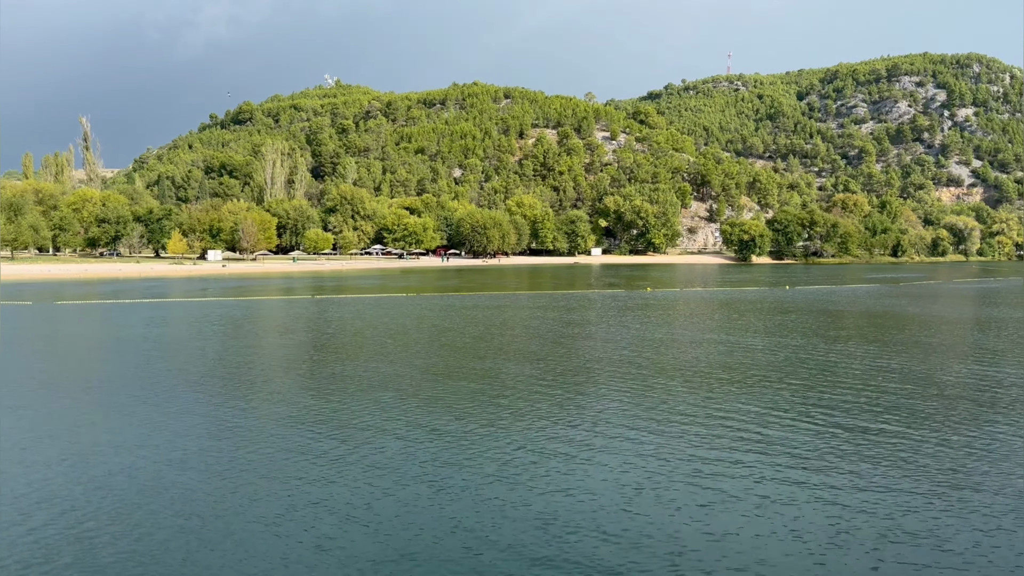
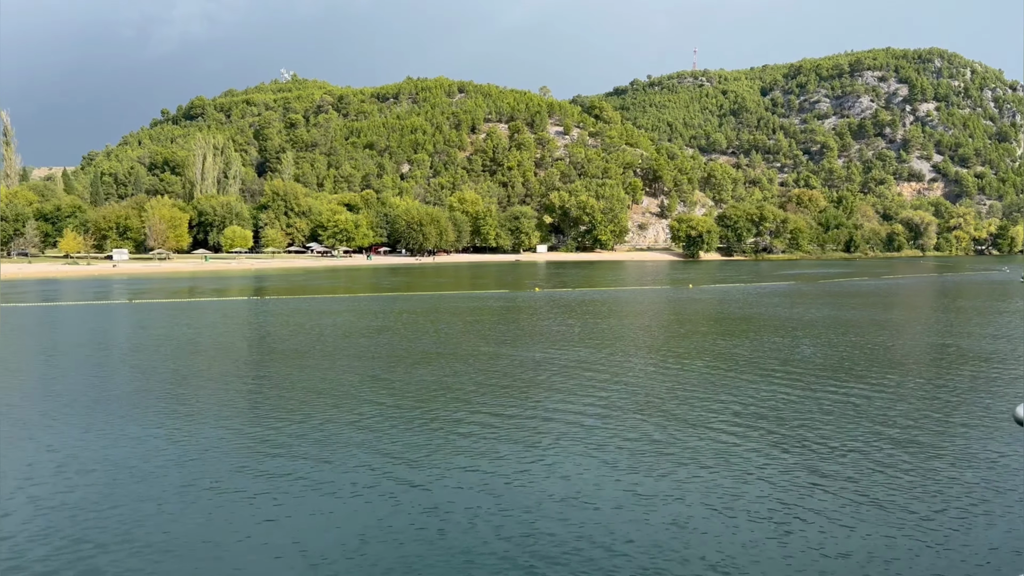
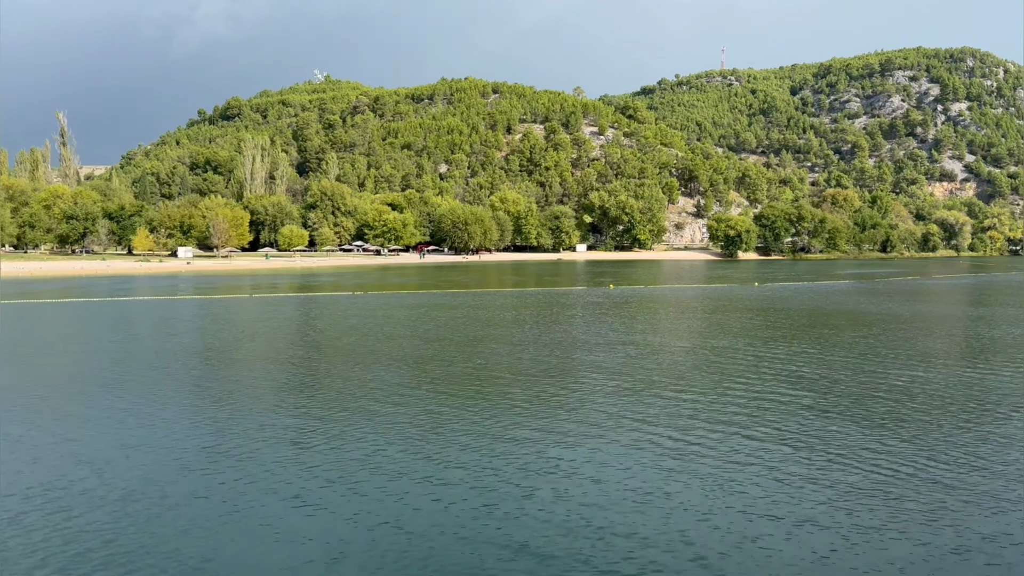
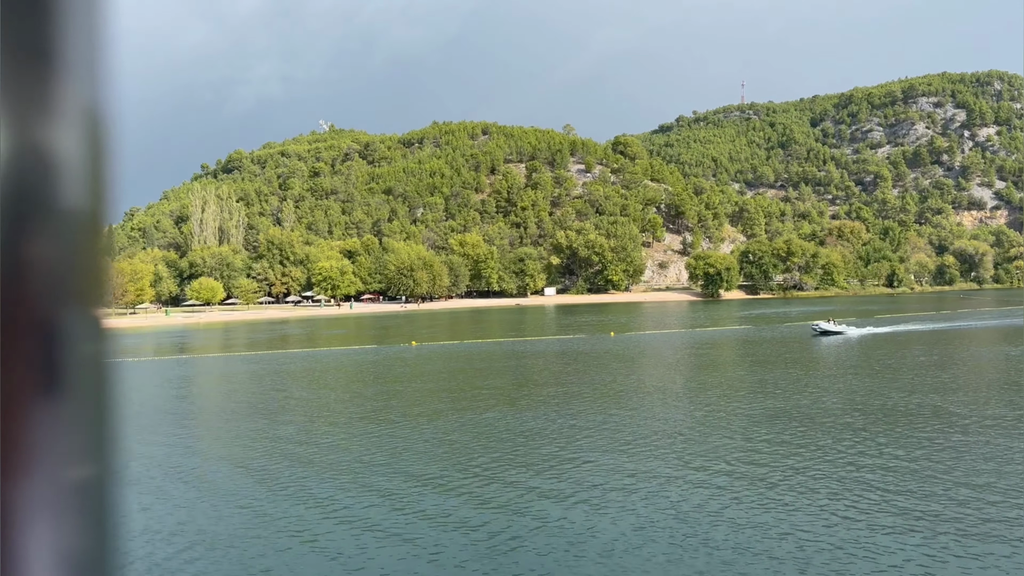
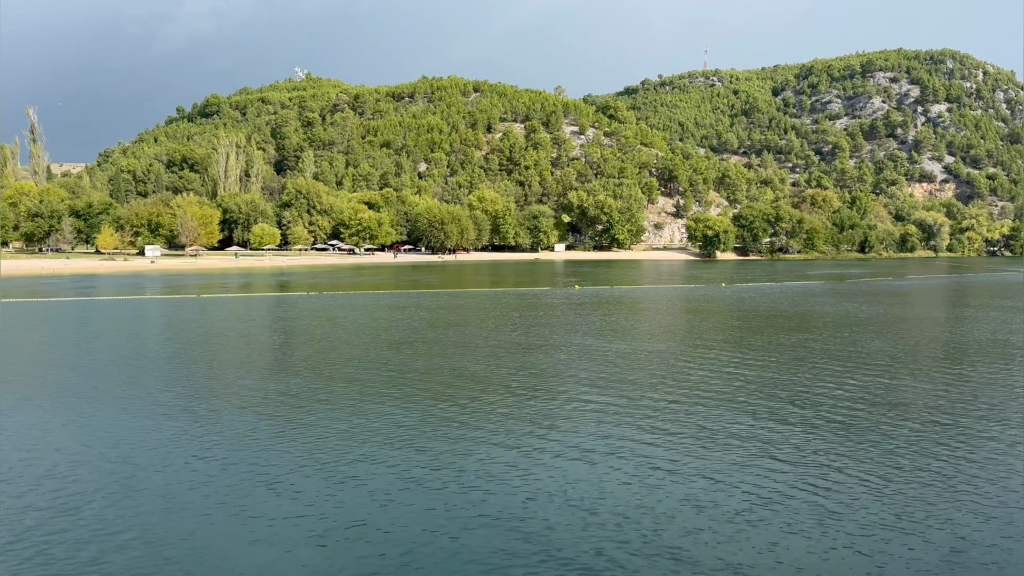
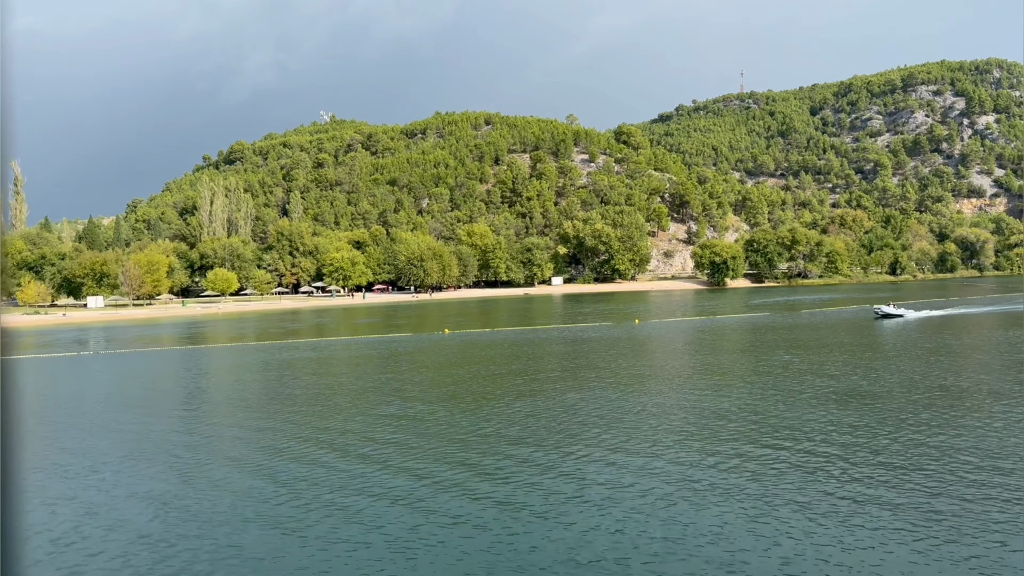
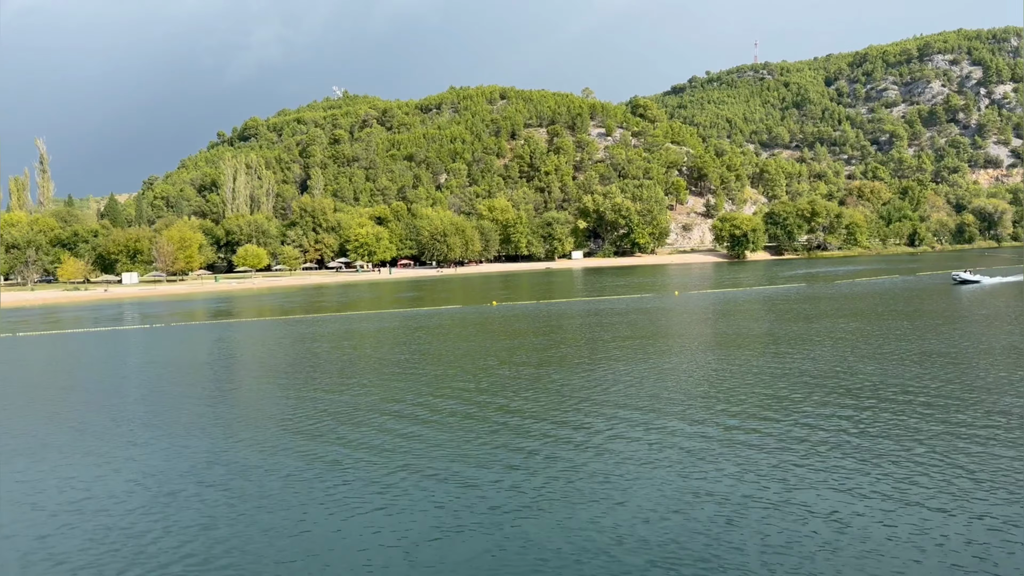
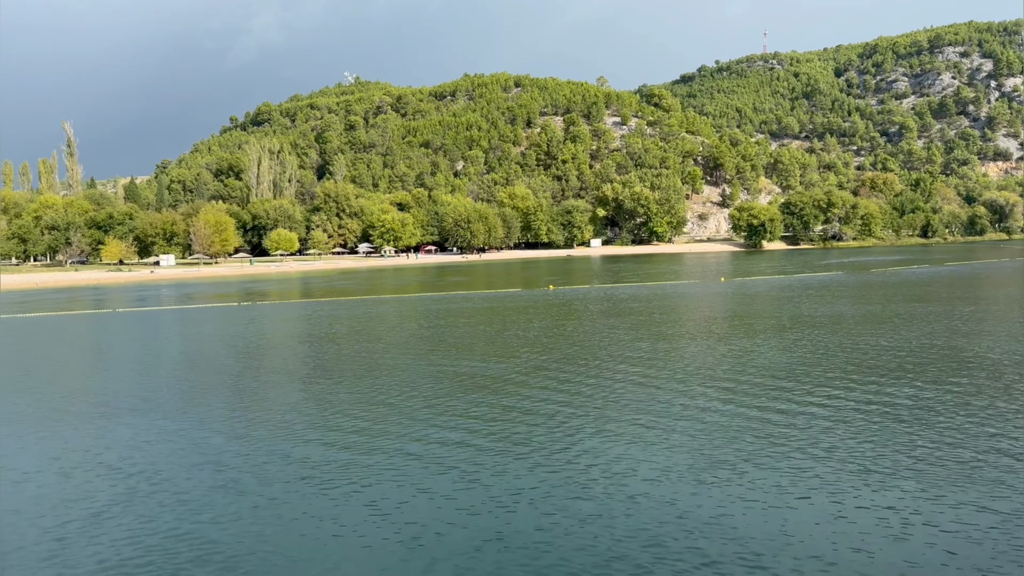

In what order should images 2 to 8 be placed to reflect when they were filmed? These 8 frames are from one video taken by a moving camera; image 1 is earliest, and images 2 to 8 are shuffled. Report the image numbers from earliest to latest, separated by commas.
3, 5, 2, 8, 7, 6, 4
